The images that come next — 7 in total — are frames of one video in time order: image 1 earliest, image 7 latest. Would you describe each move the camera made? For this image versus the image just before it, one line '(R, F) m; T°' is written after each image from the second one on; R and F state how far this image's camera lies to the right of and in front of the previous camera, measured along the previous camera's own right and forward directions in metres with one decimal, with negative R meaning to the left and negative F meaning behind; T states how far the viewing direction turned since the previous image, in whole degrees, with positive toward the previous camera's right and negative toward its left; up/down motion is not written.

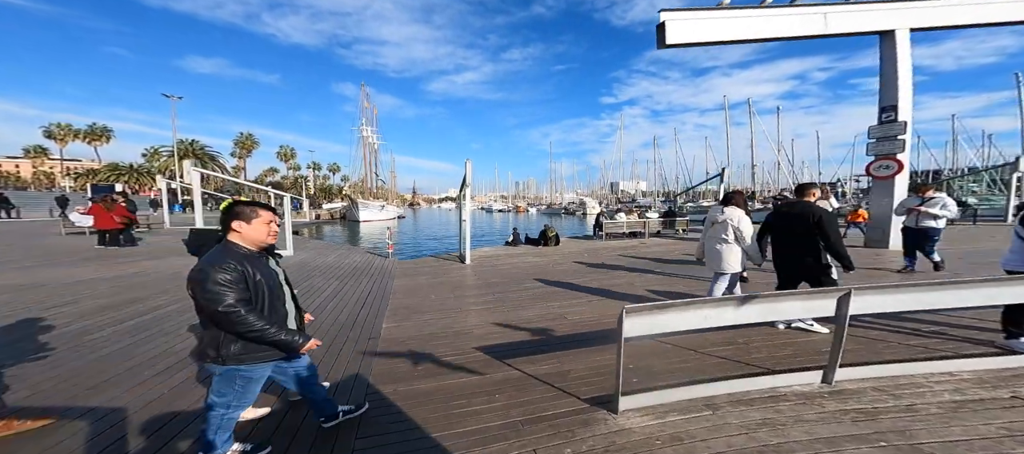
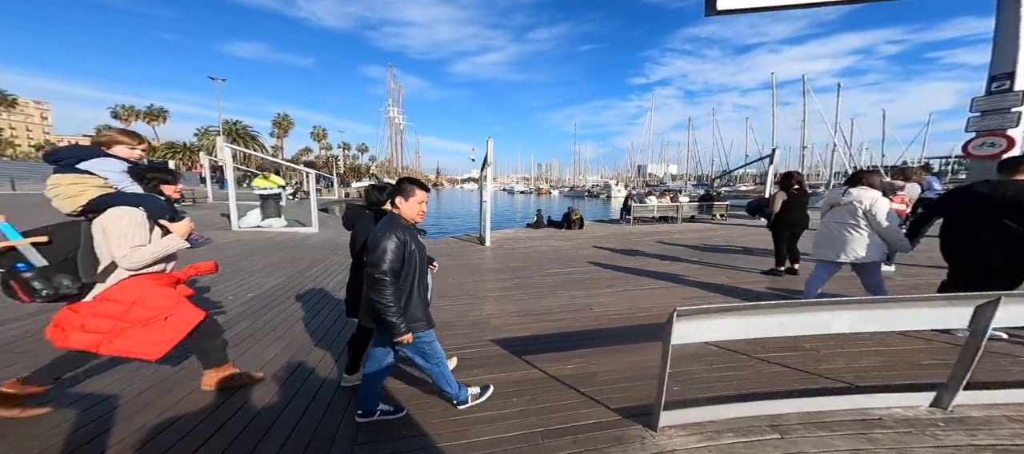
(0.0, +0.5) m; -4°
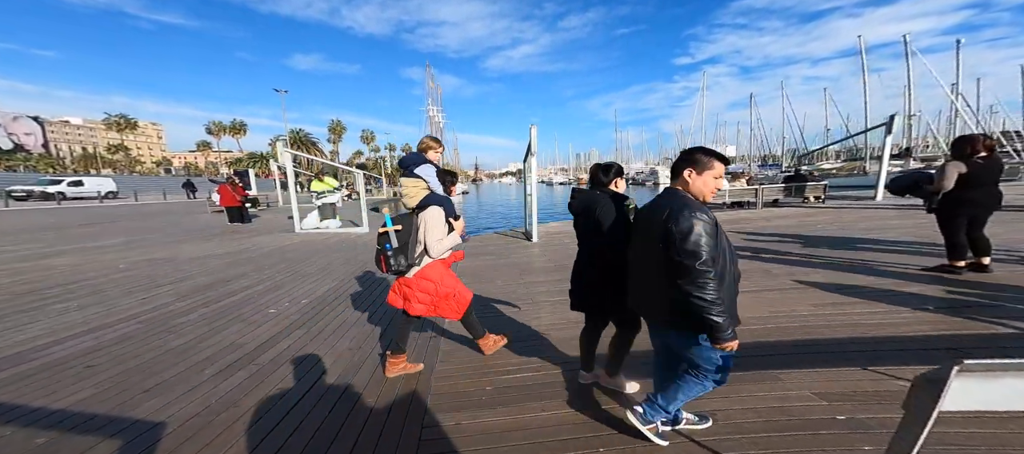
(-0.3, +0.6) m; -7°
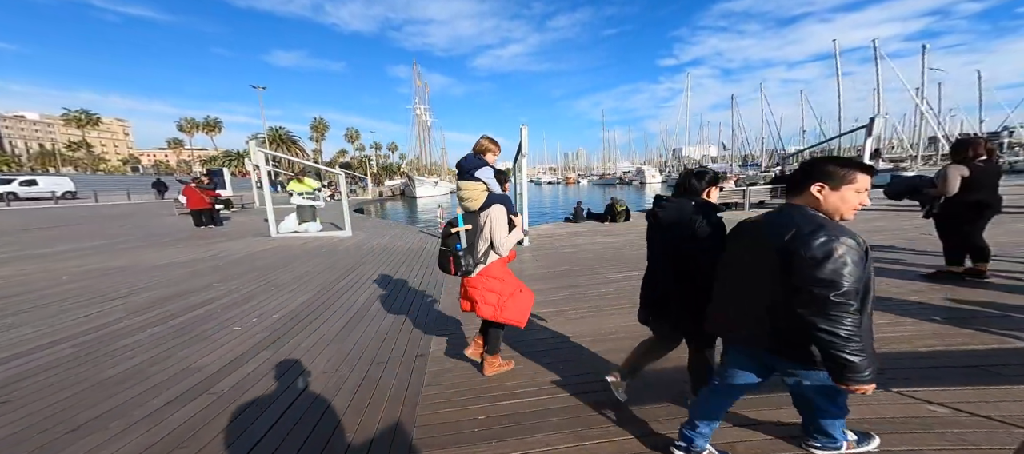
(-0.1, +0.2) m; +3°
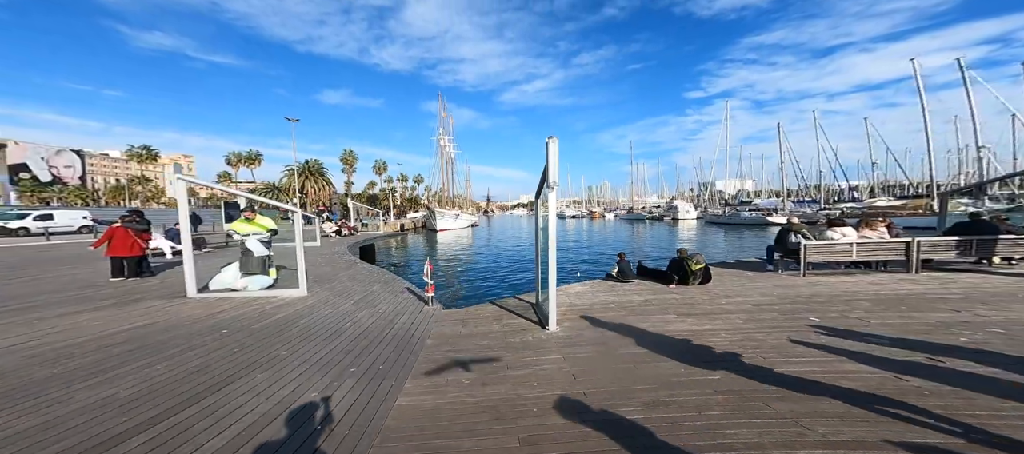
(+0.1, +3.0) m; -4°
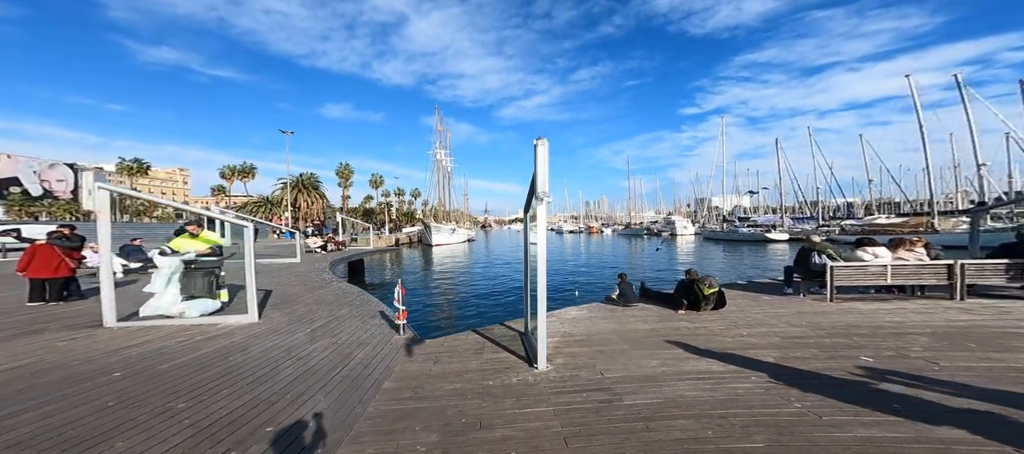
(+0.2, +0.9) m; 0°
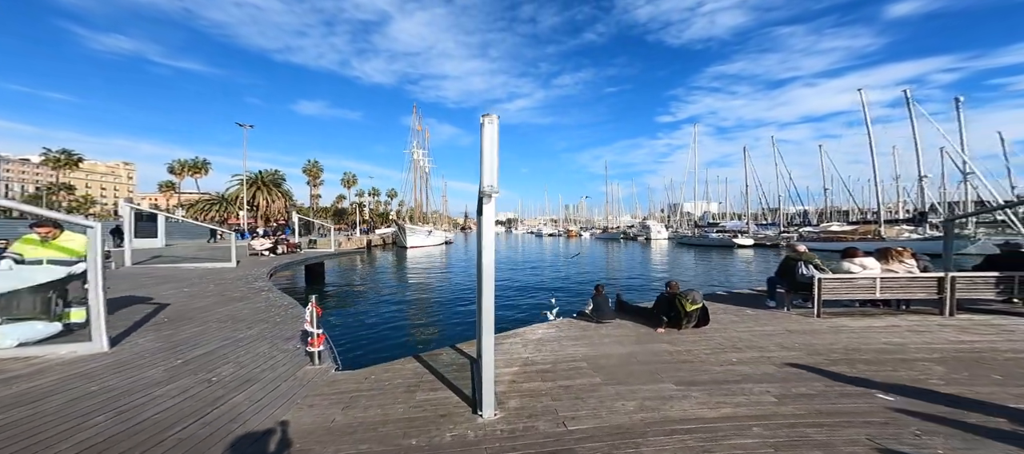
(+0.4, +1.0) m; +4°
